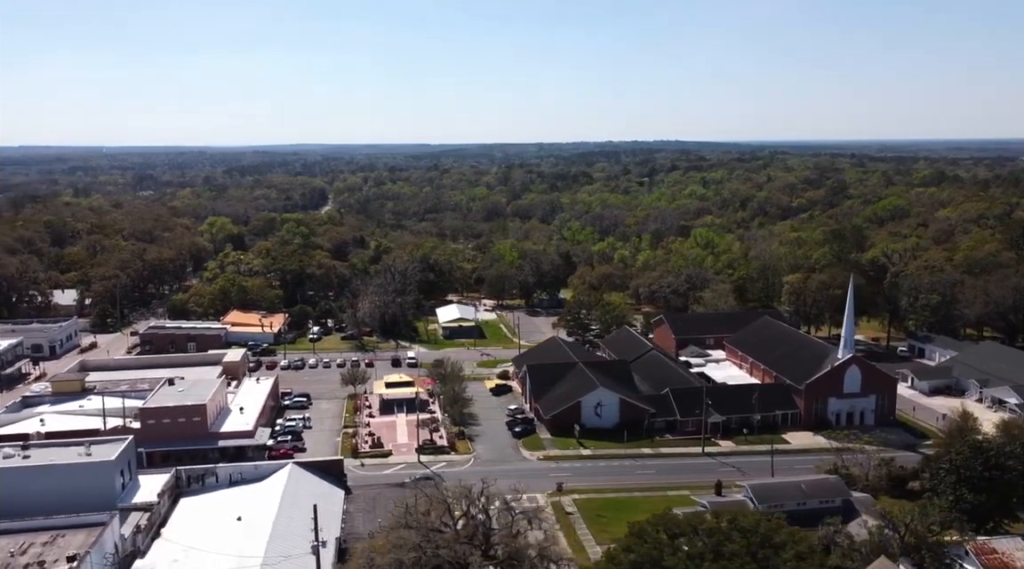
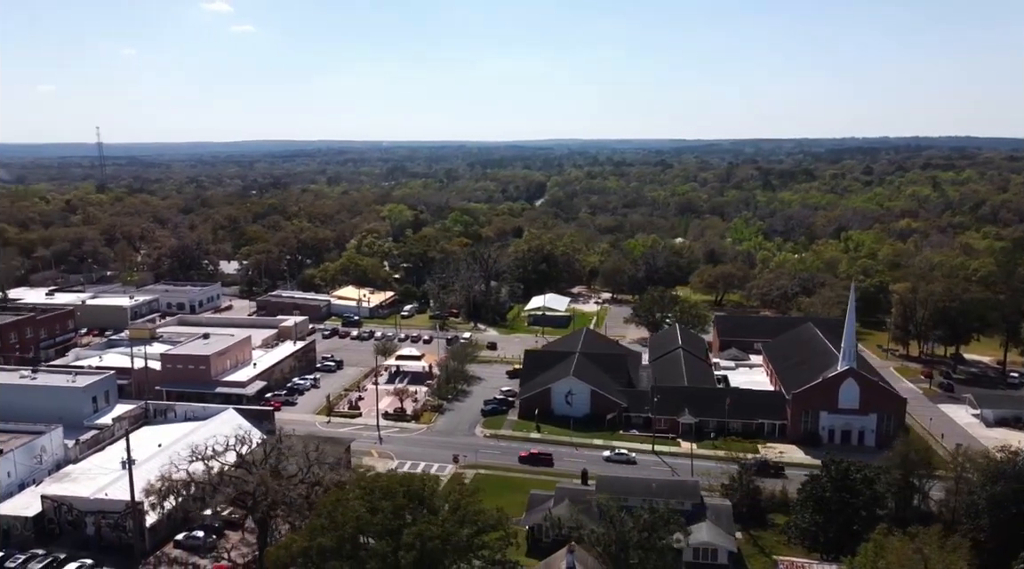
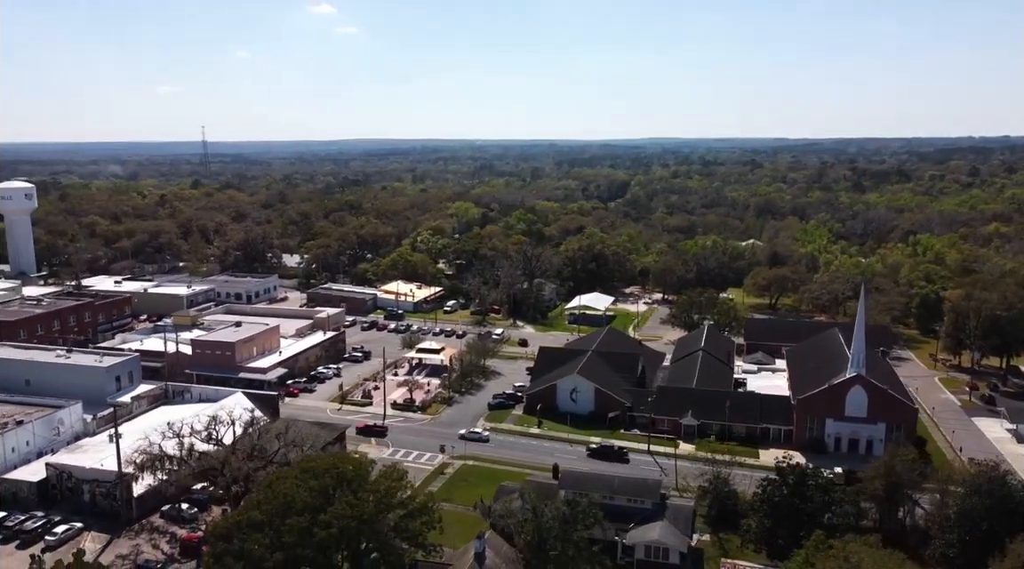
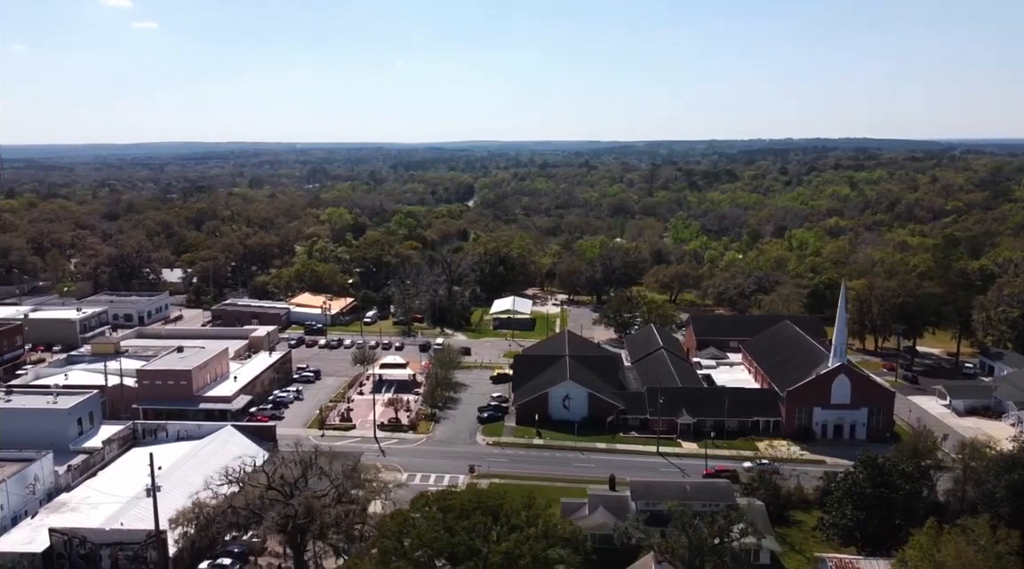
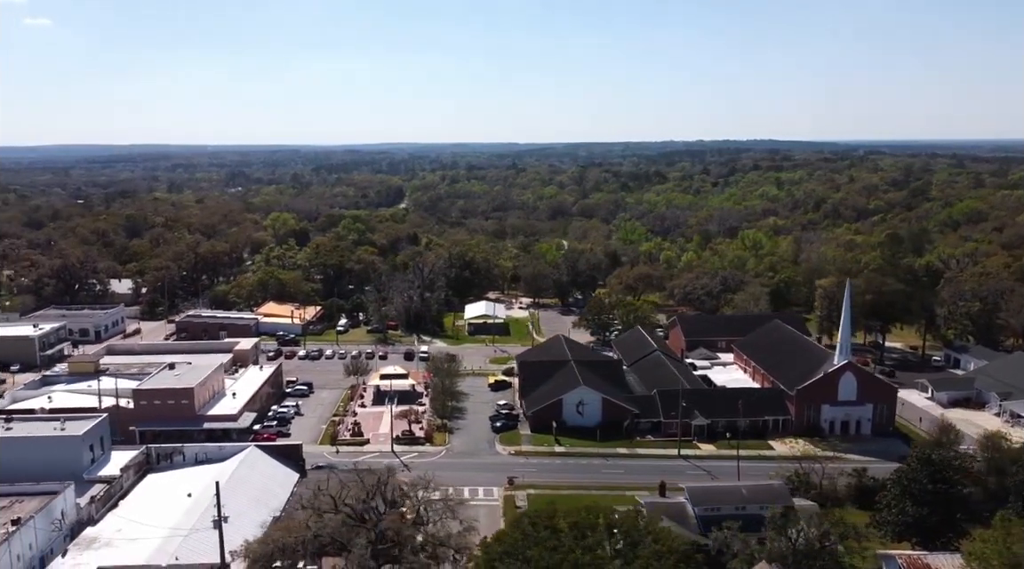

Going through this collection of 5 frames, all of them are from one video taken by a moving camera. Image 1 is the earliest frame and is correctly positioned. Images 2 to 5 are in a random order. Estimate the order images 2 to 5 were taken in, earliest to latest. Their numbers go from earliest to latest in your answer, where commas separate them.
5, 4, 2, 3
